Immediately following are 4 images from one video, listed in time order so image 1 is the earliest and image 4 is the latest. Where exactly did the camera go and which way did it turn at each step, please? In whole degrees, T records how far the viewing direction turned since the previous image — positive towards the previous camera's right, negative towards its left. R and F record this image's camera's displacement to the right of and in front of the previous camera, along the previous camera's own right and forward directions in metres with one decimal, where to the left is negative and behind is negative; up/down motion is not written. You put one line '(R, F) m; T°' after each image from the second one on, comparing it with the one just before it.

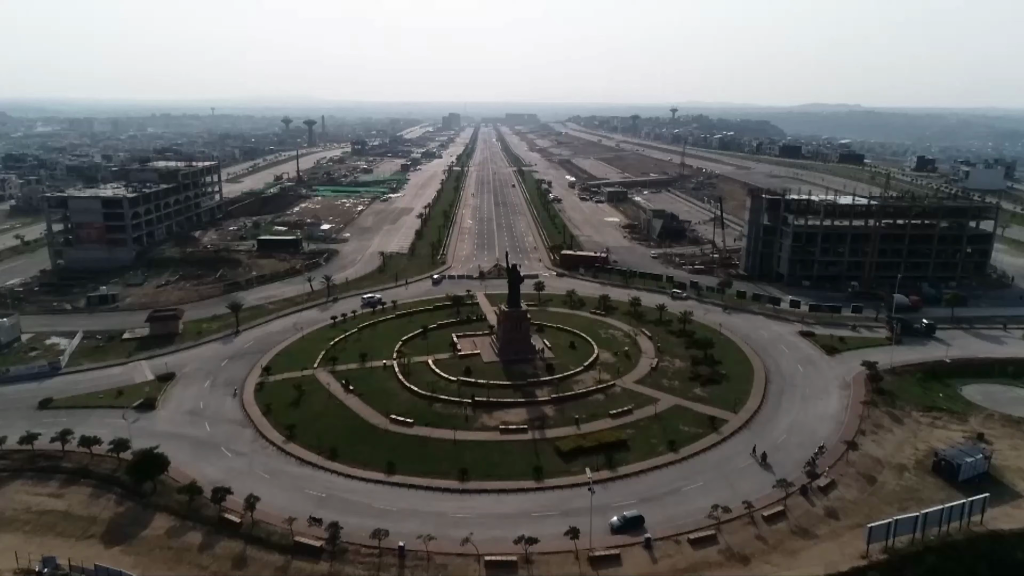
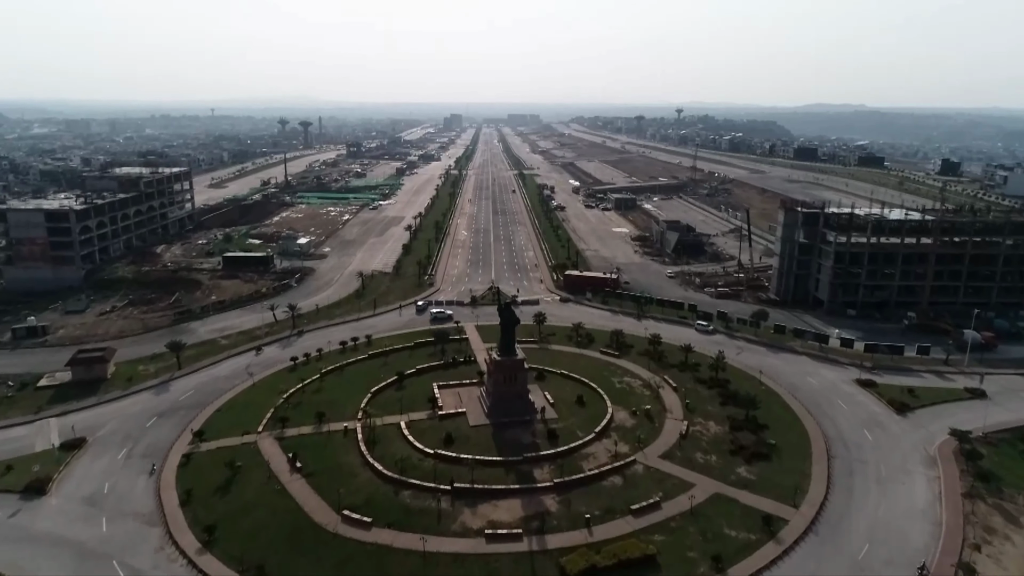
(+0.5, +9.1) m; 0°
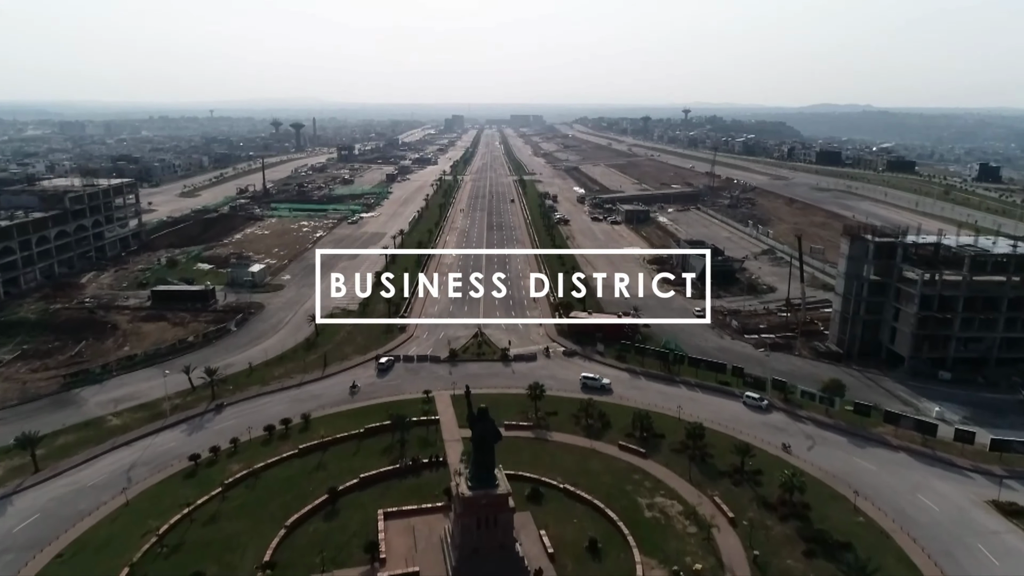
(+0.9, +12.9) m; 0°
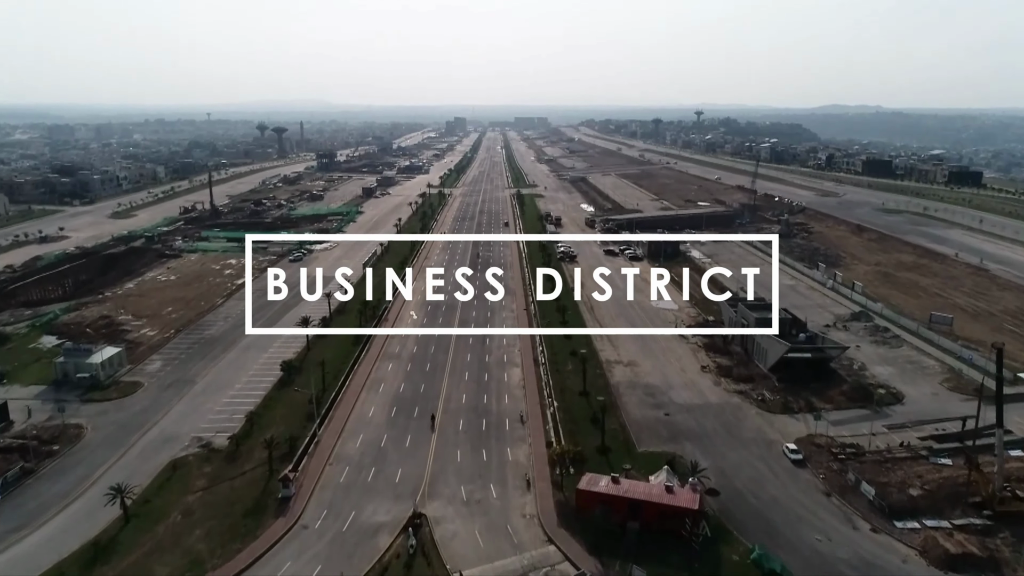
(+1.7, +22.6) m; 0°
